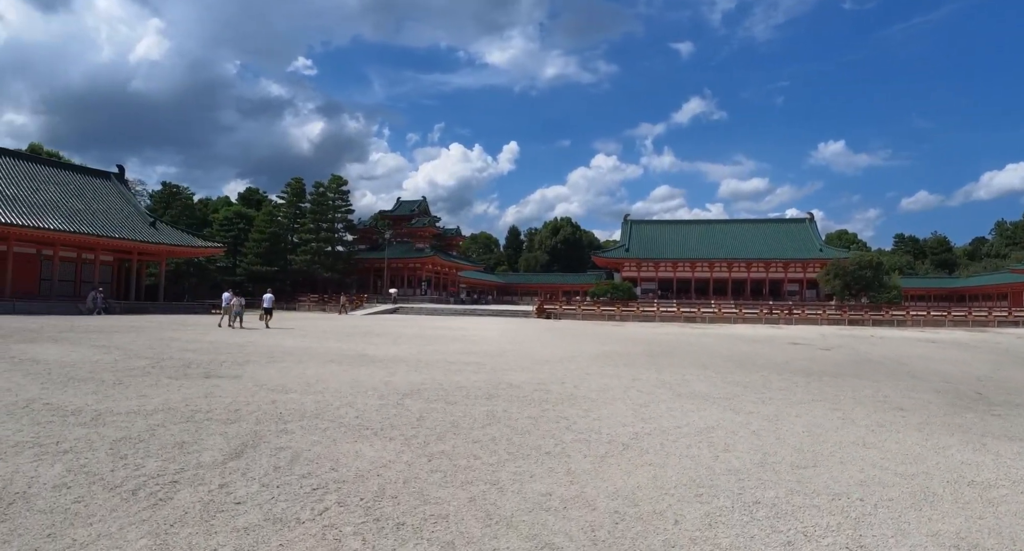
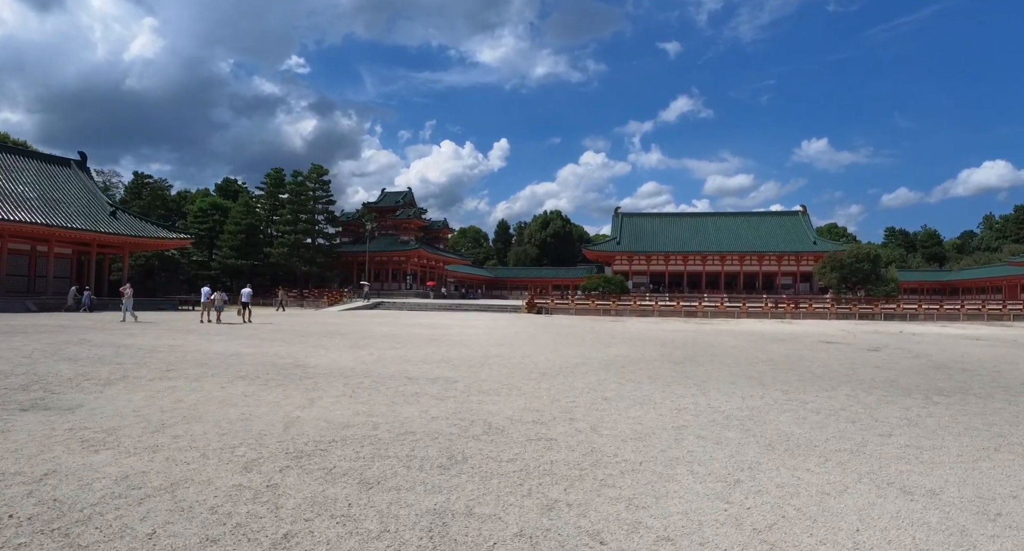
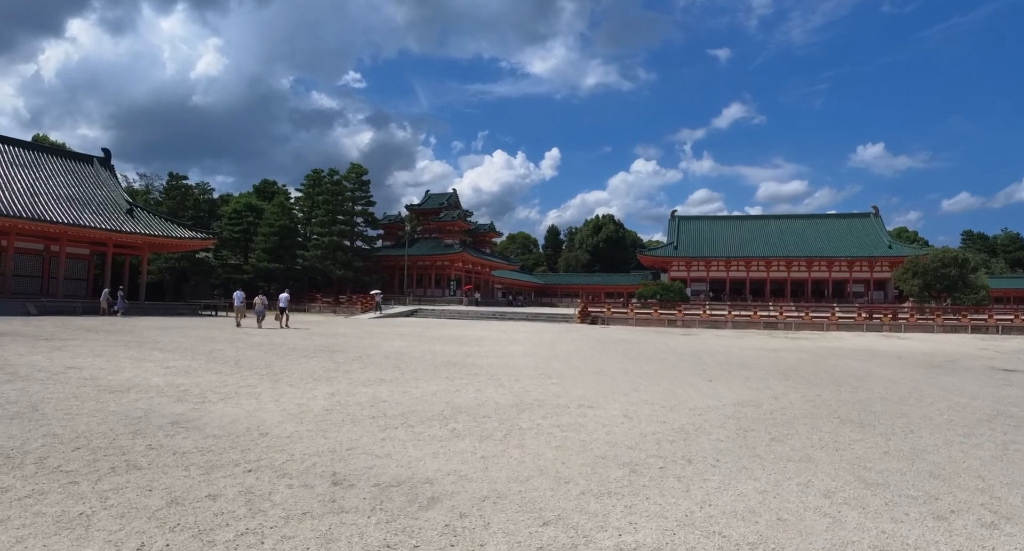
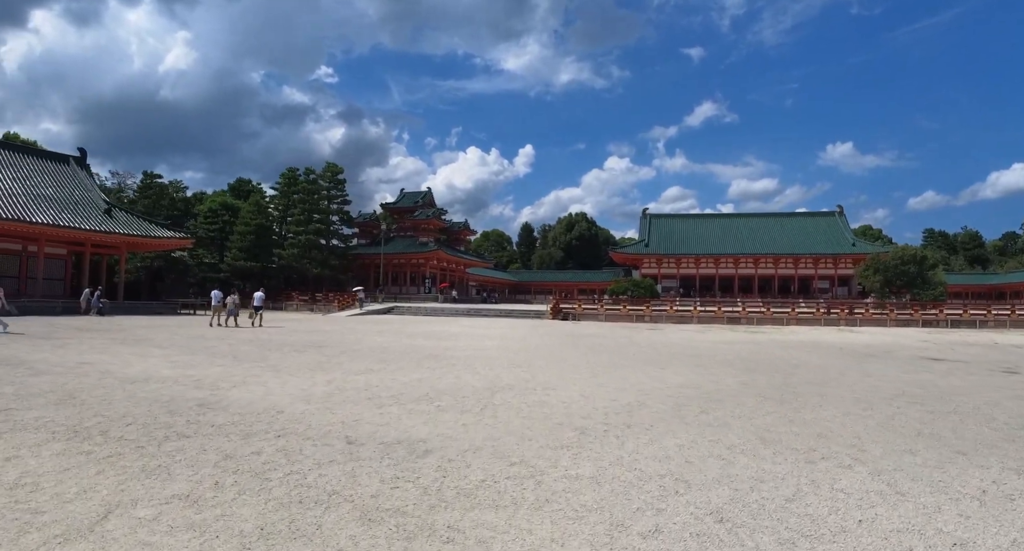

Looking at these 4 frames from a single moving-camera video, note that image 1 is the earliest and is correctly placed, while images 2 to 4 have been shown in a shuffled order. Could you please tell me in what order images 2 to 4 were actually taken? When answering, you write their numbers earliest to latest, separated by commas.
2, 4, 3
